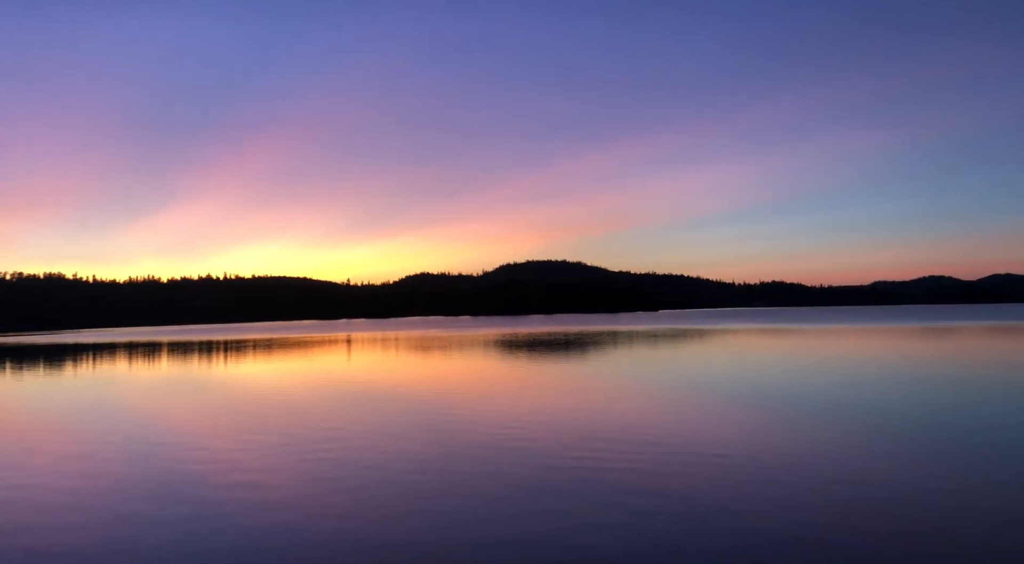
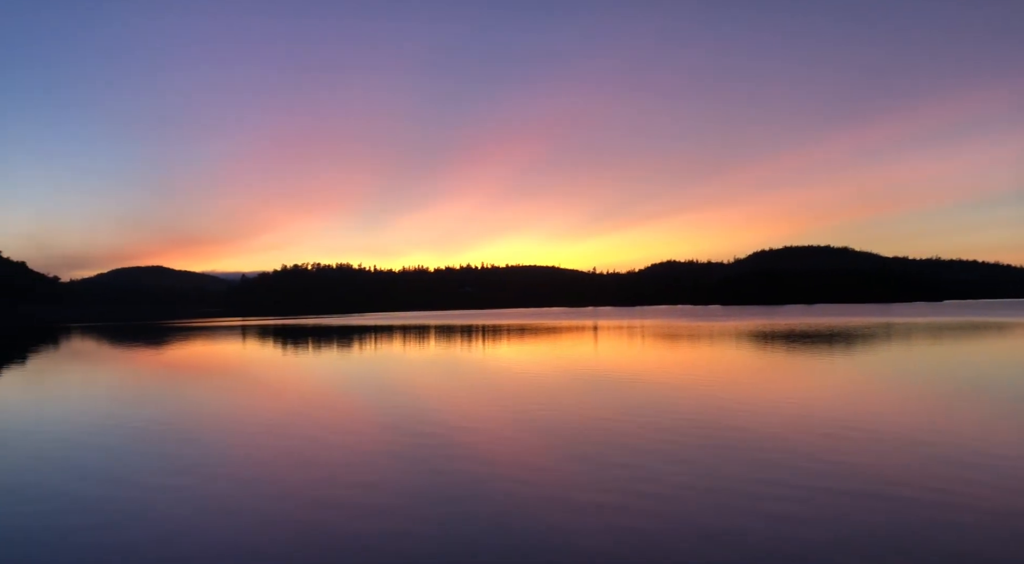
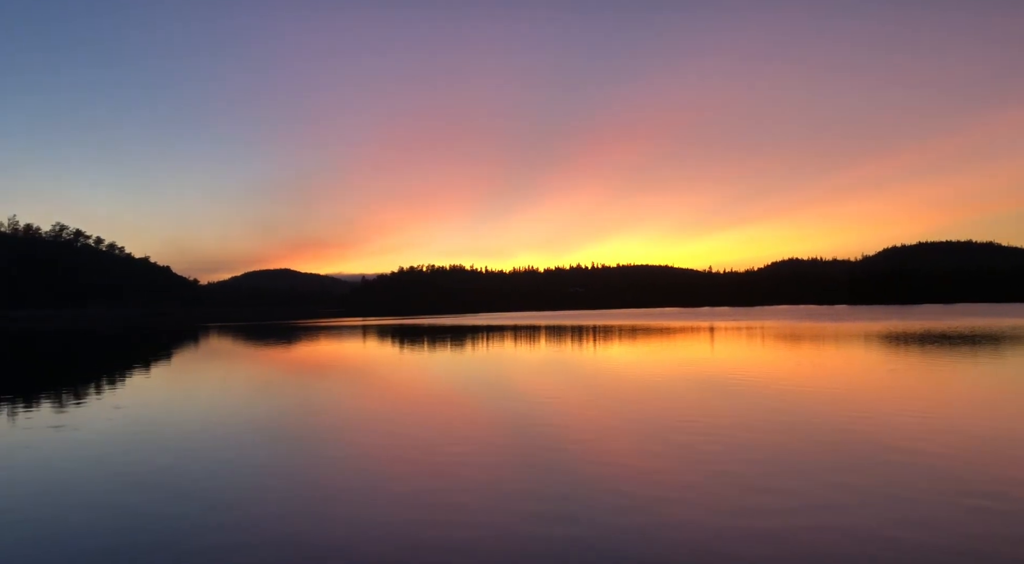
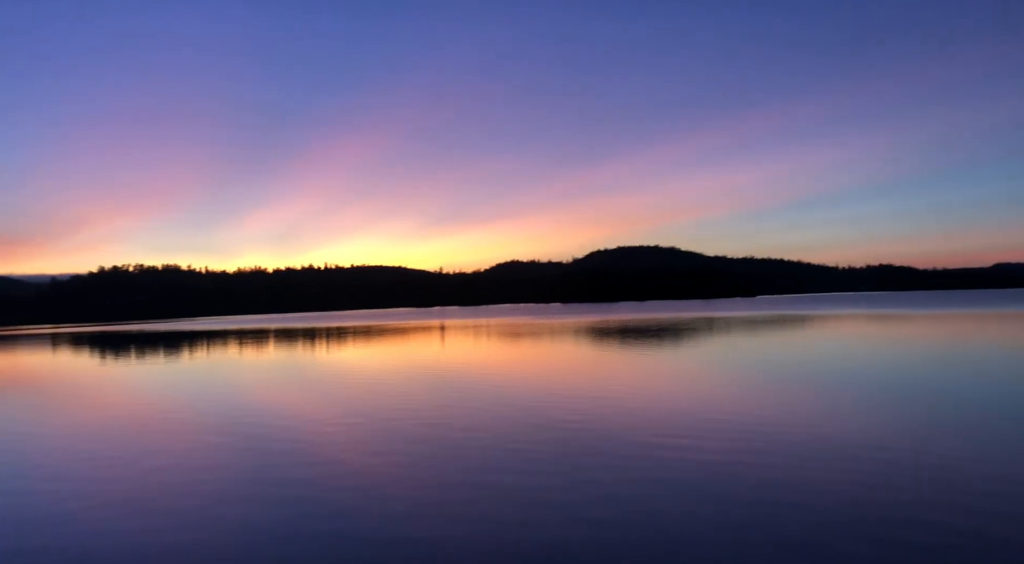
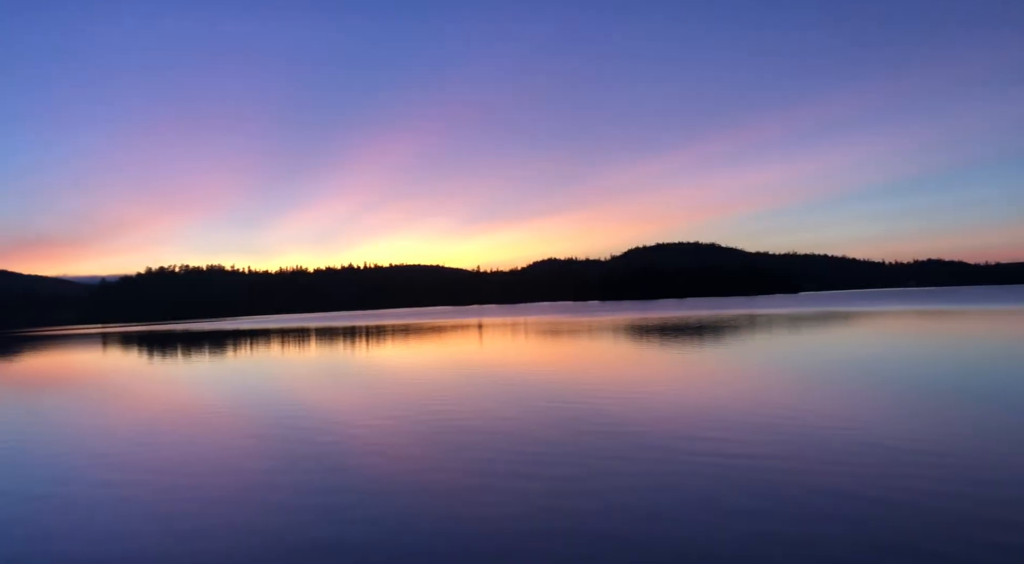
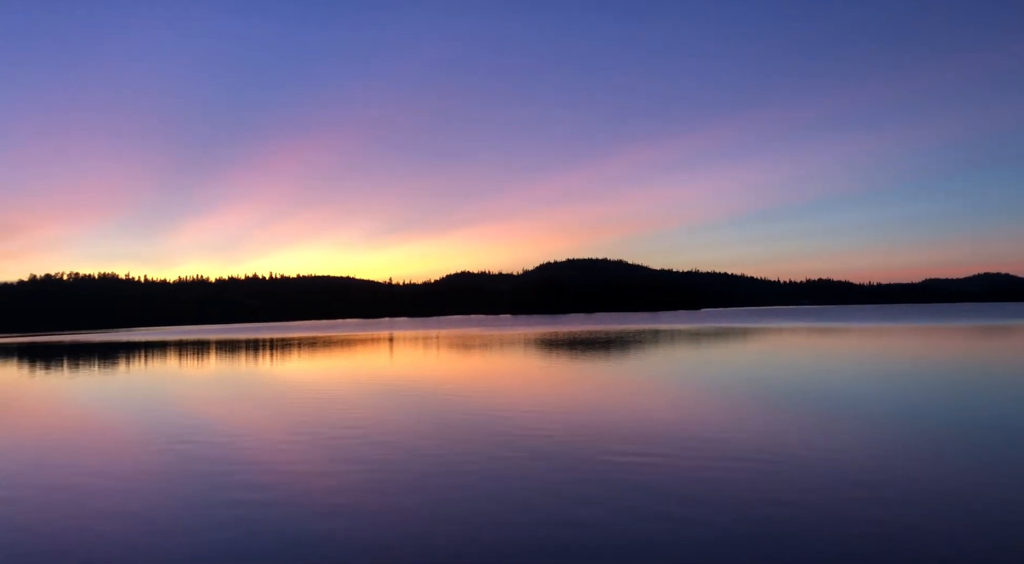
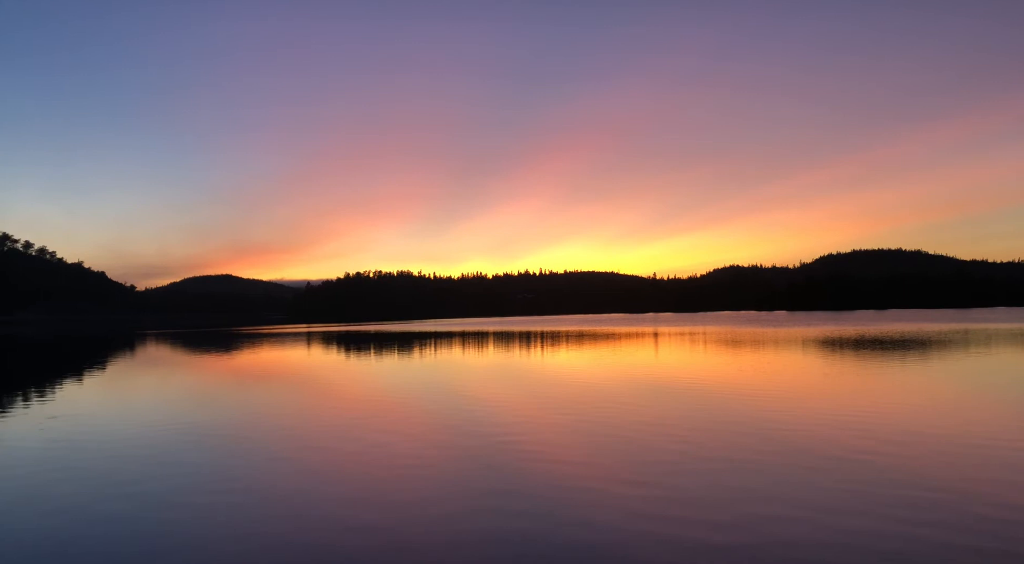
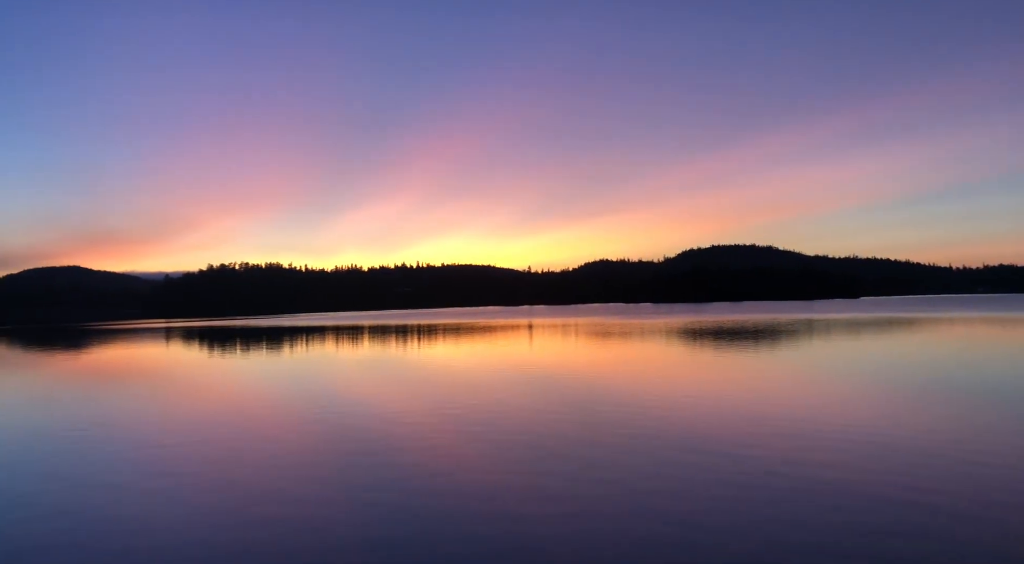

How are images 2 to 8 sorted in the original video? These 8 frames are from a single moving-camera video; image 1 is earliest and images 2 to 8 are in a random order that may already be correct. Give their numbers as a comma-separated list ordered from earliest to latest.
6, 4, 5, 8, 2, 7, 3
